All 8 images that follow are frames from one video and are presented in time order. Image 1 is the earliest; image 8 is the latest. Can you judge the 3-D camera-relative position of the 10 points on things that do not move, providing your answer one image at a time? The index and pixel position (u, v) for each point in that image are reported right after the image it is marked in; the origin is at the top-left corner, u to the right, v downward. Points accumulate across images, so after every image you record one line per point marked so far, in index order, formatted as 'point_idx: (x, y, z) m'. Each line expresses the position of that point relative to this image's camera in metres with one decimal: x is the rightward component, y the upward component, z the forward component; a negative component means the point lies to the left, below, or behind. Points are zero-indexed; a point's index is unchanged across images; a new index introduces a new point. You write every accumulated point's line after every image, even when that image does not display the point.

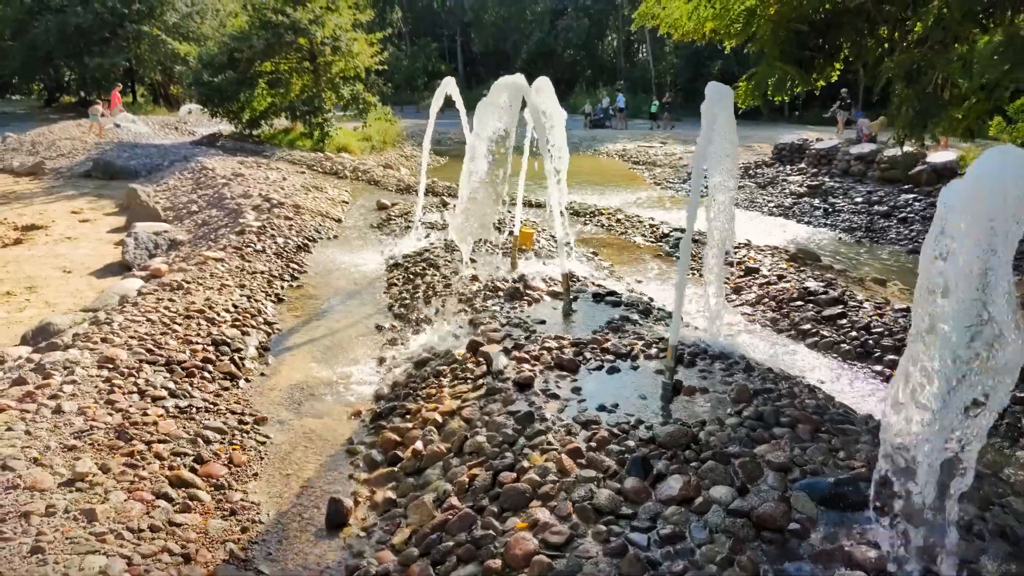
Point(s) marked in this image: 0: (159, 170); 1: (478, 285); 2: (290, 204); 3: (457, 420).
0: (-8.6, +2.9, +17.5) m
1: (-0.3, +0.1, +6.9) m
2: (-3.6, +1.3, +11.8) m
3: (-0.3, -0.8, +4.2) m
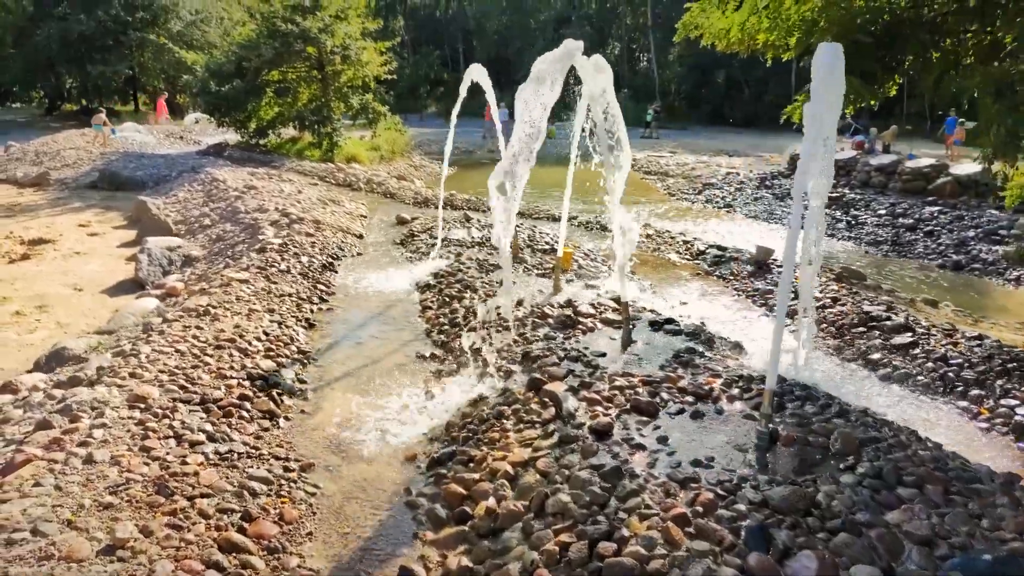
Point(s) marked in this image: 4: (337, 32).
0: (-8.2, +2.6, +17.1) m
1: (+0.1, -0.2, +6.6) m
2: (-3.1, +1.1, +11.4) m
3: (+0.1, -1.0, +3.8) m
4: (-4.7, +6.7, +18.9) m
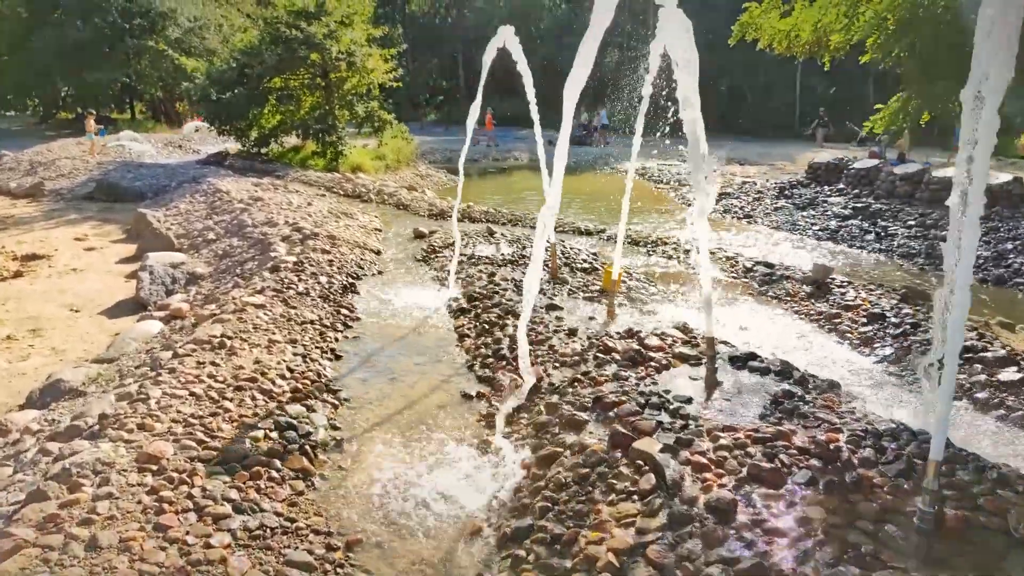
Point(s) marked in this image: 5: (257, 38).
0: (-7.9, +2.2, +16.4) m
1: (+0.5, -0.4, +5.8) m
2: (-2.7, +0.8, +10.7) m
3: (+0.6, -1.2, +3.0) m
4: (-4.4, +6.3, +18.2) m
5: (-6.7, +6.5, +18.6) m
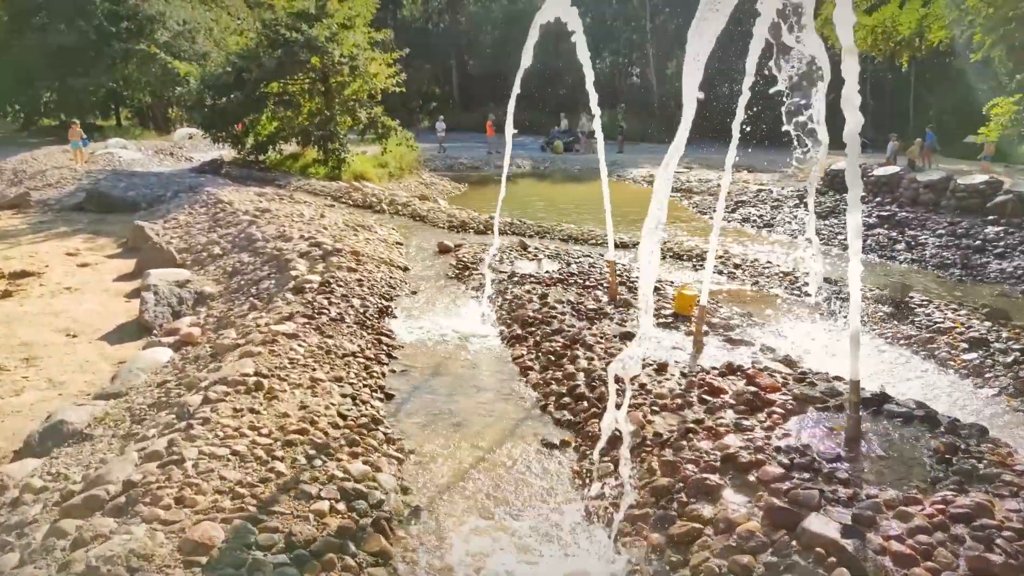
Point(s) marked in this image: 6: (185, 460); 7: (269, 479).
0: (-7.5, +1.9, +15.5) m
1: (+1.1, -0.6, +5.1) m
2: (-2.3, +0.5, +9.9) m
3: (+1.2, -1.4, +2.3) m
4: (-4.1, +6.0, +17.4) m
5: (-6.4, +6.1, +17.8) m
6: (-1.8, -1.0, +4.0) m
7: (-1.3, -1.0, +3.9) m
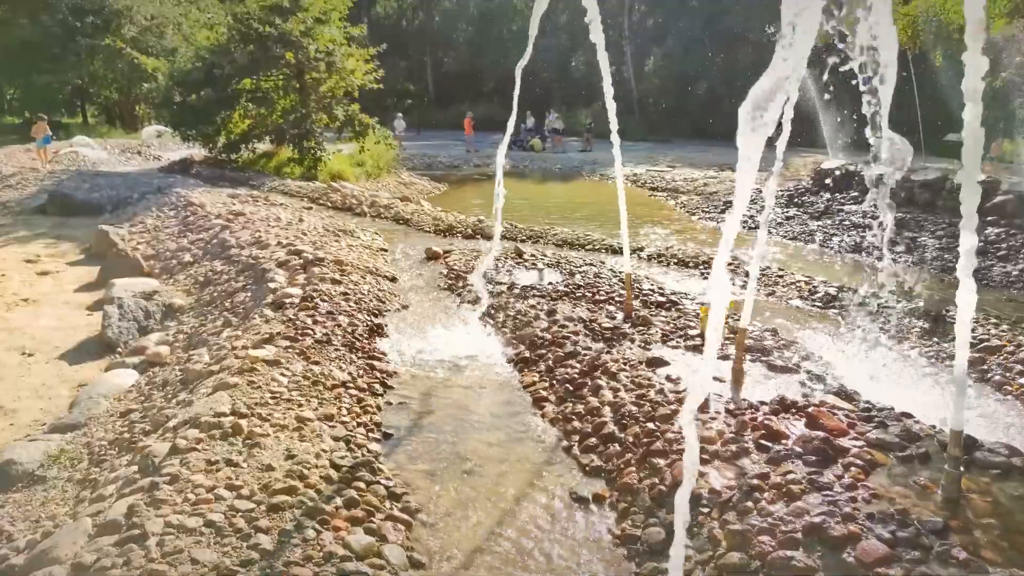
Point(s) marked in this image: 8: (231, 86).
0: (-7.7, +1.7, +14.6) m
1: (+1.2, -0.8, +4.5) m
2: (-2.3, +0.4, +9.1) m
3: (+1.4, -1.5, +1.7) m
4: (-4.4, +5.8, +16.6) m
5: (-6.8, +5.9, +16.9) m
6: (-1.7, -1.1, +3.2) m
7: (-1.1, -1.2, +3.2) m
8: (-6.5, +4.7, +16.6) m
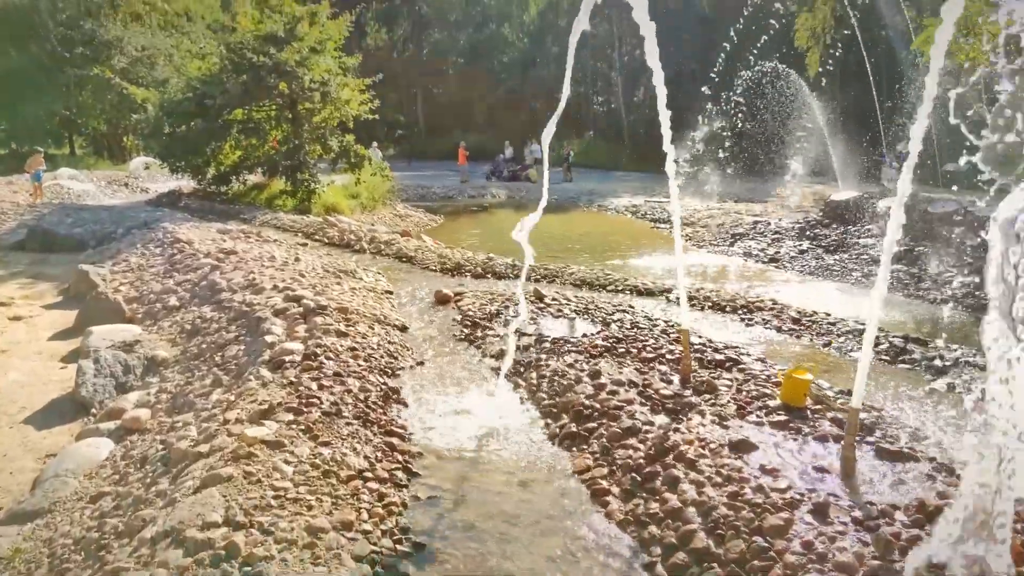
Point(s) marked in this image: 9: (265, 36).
0: (-7.6, +0.9, +13.6) m
1: (+1.6, -1.1, +3.6) m
2: (-2.0, -0.2, +8.2) m
3: (+1.8, -1.8, +0.7) m
4: (-4.3, +5.0, +15.8) m
5: (-6.6, +5.0, +16.1) m
6: (-1.3, -1.5, +2.3) m
7: (-0.8, -1.5, +2.2) m
8: (-6.3, +3.8, +15.8) m
9: (-5.3, +5.4, +15.4) m
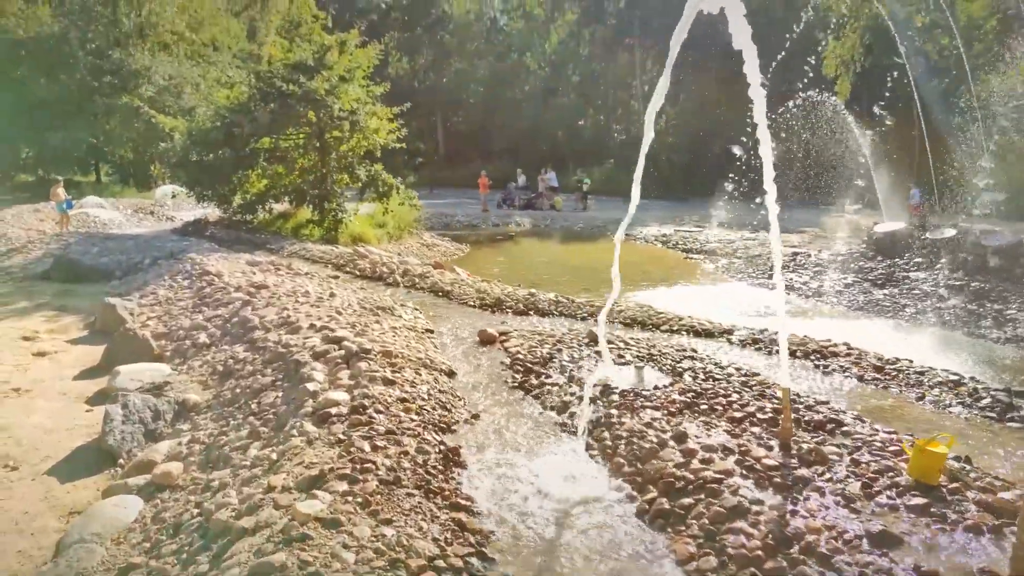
0: (-6.8, +0.2, +13.2) m
1: (+2.1, -1.4, +2.9) m
2: (-1.4, -0.7, +7.7) m
3: (+2.2, -2.0, 0.0) m
4: (-3.5, +4.2, +15.5) m
5: (-5.8, +4.3, +15.8) m
6: (-0.8, -1.7, +1.7) m
7: (-0.3, -1.8, +1.6) m
8: (-5.5, +3.1, +15.5) m
9: (-4.5, +4.7, +15.2) m
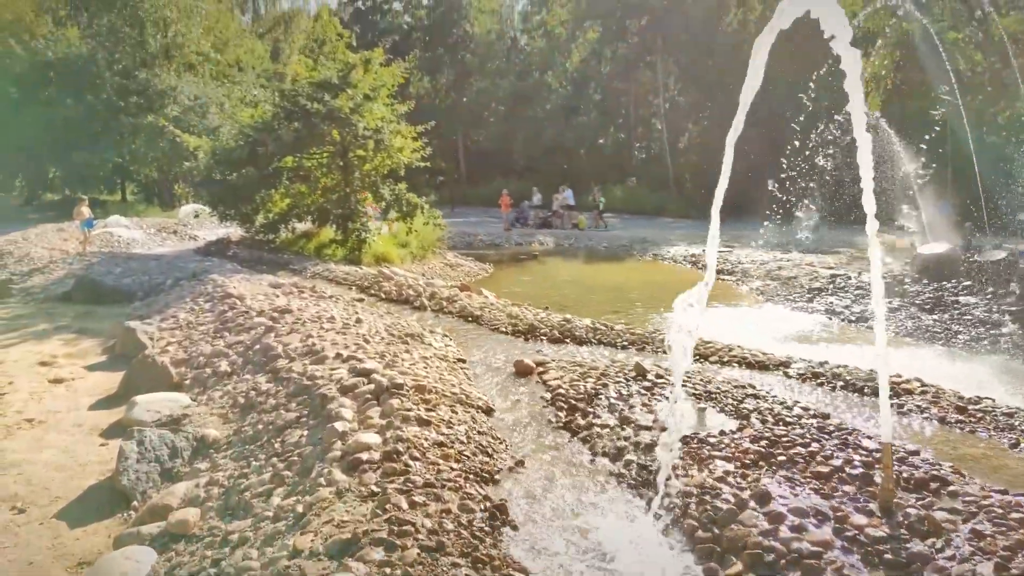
0: (-6.3, -0.2, +12.8) m
1: (+2.4, -1.6, +2.2) m
2: (-1.0, -1.0, +7.1) m
3: (+2.4, -2.1, -0.6) m
4: (-2.8, +3.8, +15.1) m
5: (-5.2, +3.8, +15.5) m
6: (-0.6, -1.8, +1.1) m
7: (-0.1, -1.9, +1.0) m
8: (-4.9, +2.6, +15.1) m
9: (-3.8, +4.3, +14.8) m
